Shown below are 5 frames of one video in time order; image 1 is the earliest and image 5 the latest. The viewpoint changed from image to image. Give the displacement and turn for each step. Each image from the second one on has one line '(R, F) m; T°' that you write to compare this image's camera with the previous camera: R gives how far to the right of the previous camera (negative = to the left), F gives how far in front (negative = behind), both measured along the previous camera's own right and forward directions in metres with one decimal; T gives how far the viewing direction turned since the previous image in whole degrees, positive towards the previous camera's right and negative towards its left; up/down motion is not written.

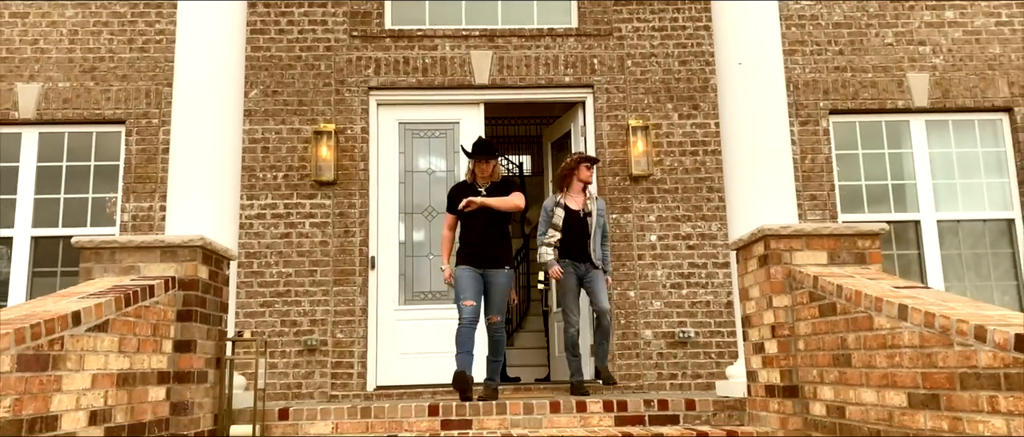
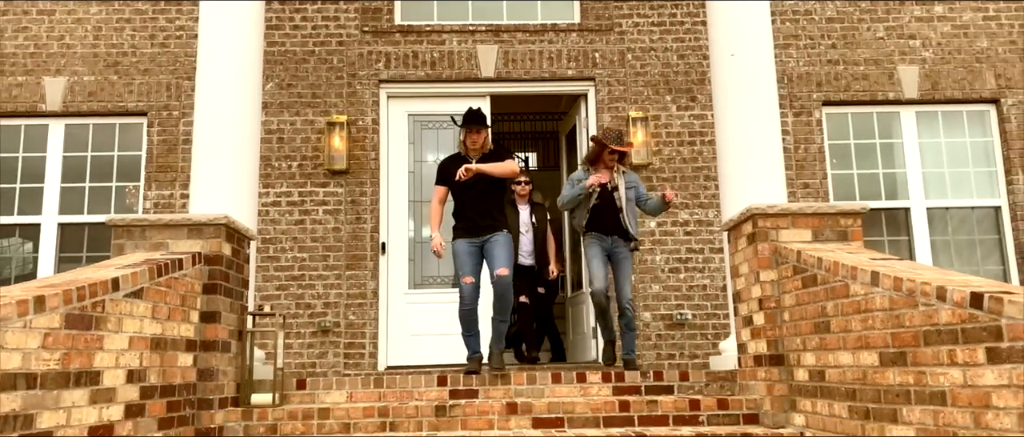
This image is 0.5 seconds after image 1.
(0.0, -0.3) m; 0°
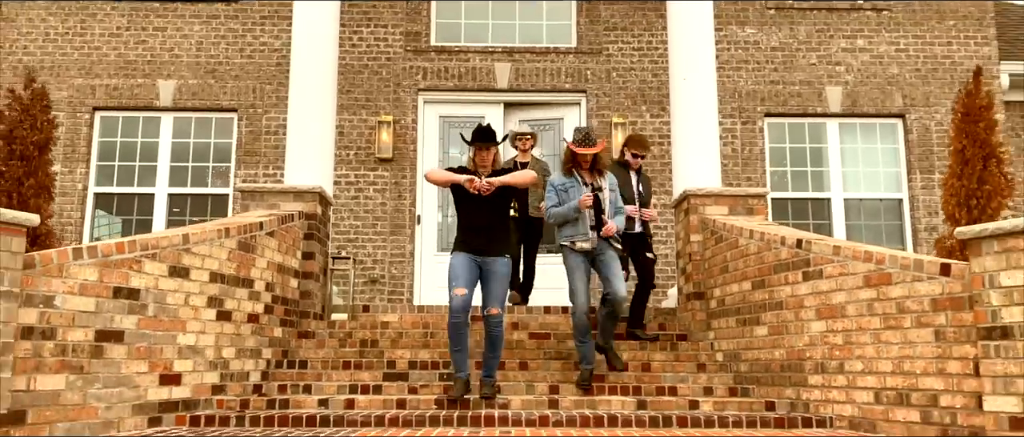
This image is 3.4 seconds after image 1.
(0.0, -2.0) m; -1°
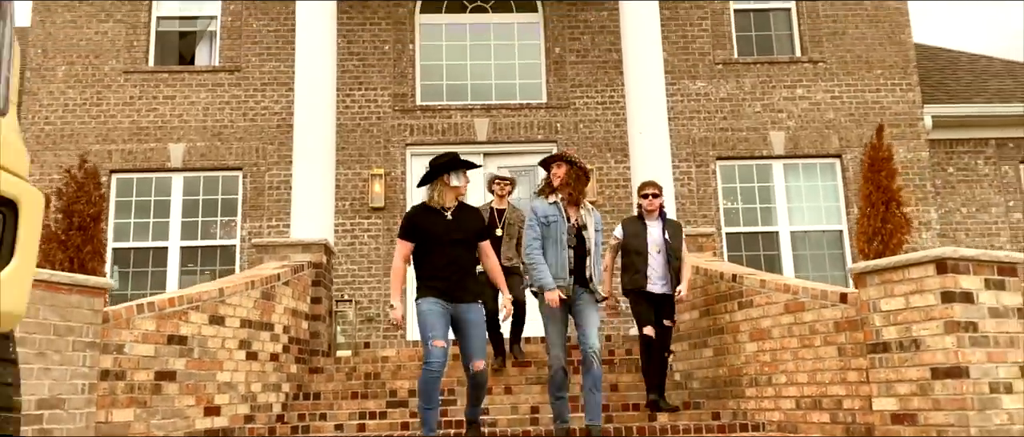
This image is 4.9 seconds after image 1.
(0.0, -1.0) m; +1°
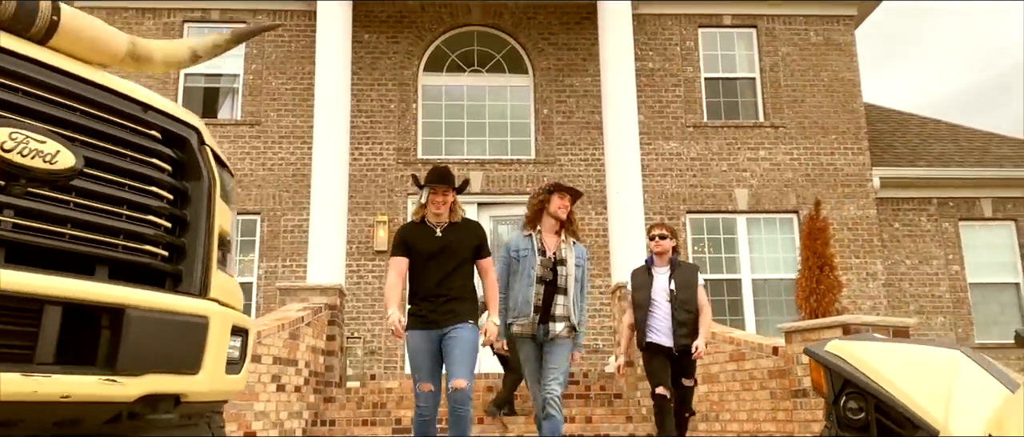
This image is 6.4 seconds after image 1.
(-0.1, -1.1) m; +1°
